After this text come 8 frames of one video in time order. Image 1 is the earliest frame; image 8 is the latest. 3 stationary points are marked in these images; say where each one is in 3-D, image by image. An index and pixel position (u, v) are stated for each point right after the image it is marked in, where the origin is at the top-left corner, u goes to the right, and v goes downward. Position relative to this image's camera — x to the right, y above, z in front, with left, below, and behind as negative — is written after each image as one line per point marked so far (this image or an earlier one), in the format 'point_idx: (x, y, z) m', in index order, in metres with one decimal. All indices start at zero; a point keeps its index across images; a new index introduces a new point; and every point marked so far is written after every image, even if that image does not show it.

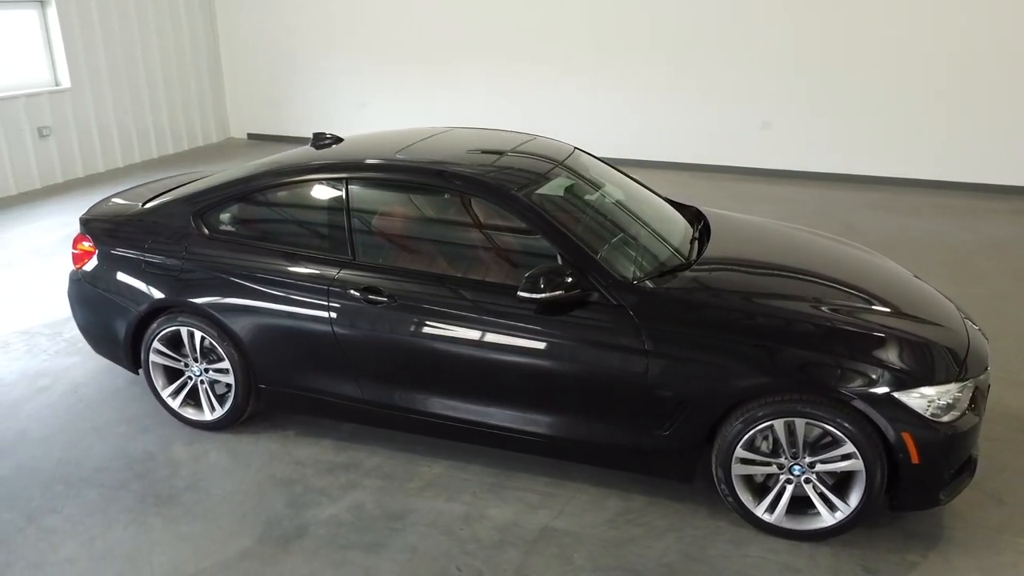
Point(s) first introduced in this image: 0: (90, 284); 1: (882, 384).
0: (-1.9, 0.0, +3.6) m
1: (+1.2, -0.3, +2.7) m
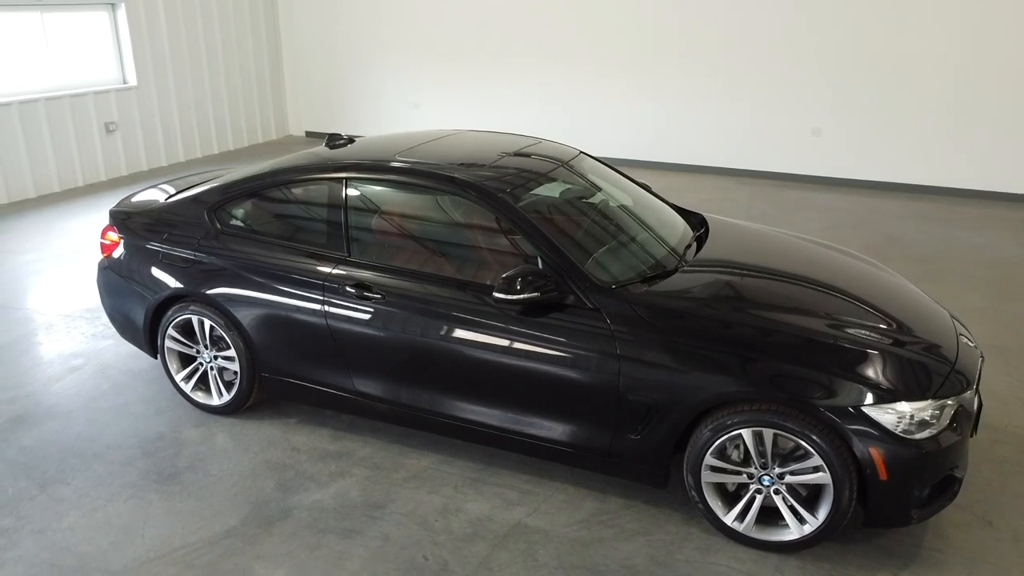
0: (-1.9, +0.1, +3.8) m
1: (+1.1, -0.4, +2.6) m
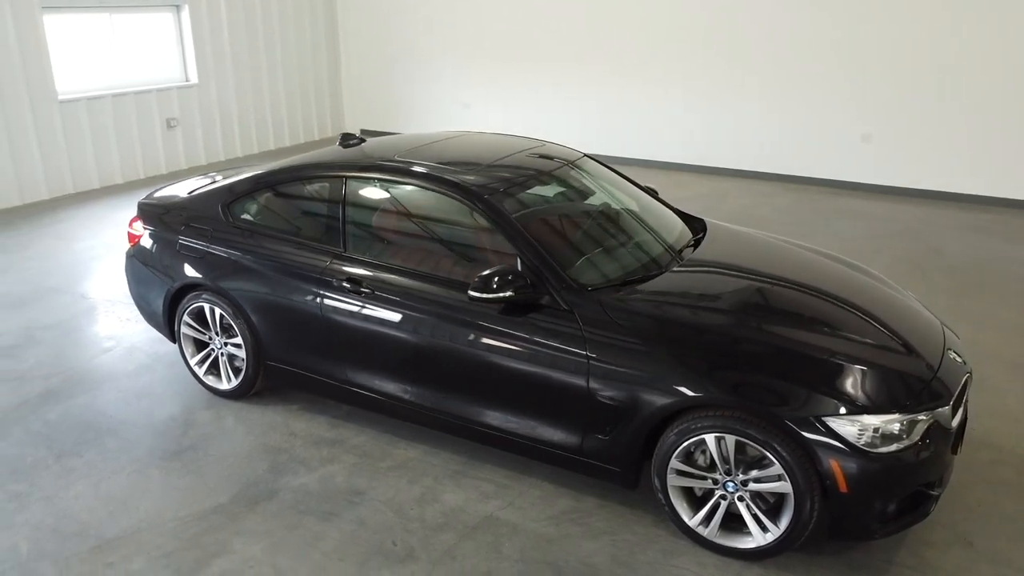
0: (-1.9, +0.1, +4.1) m
1: (+1.0, -0.4, +2.6) m
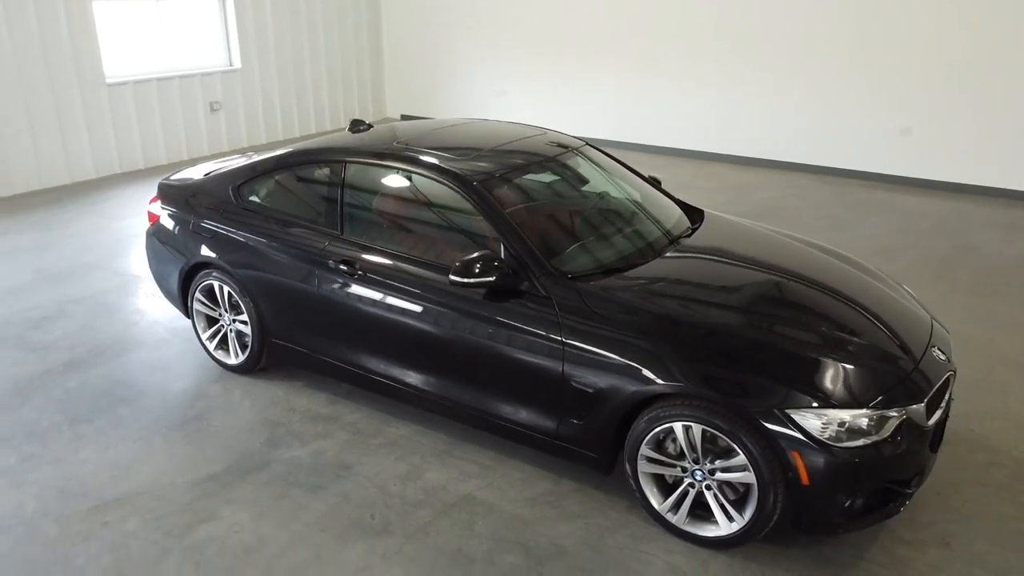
0: (-1.9, +0.3, +4.3) m
1: (+0.9, -0.4, +2.6) m
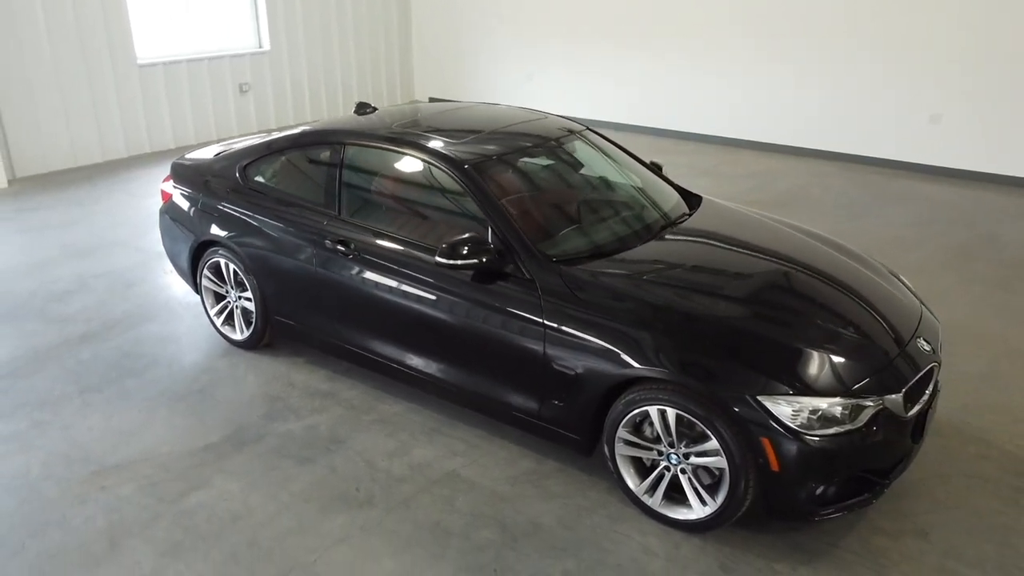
0: (-1.9, +0.4, +4.4) m
1: (+0.8, -0.3, +2.6) m
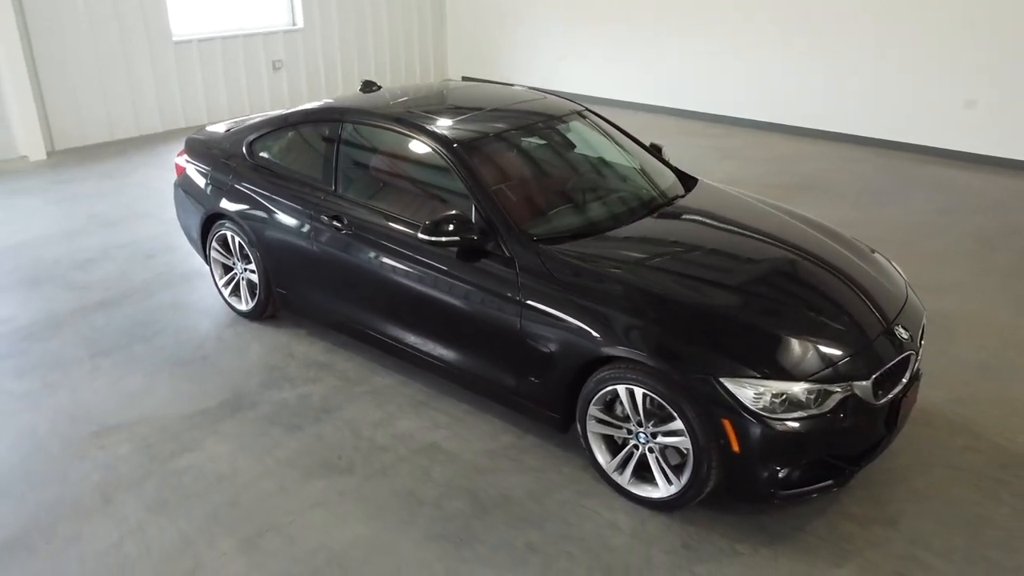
0: (-1.8, +0.6, +4.5) m
1: (+0.7, -0.3, +2.7) m
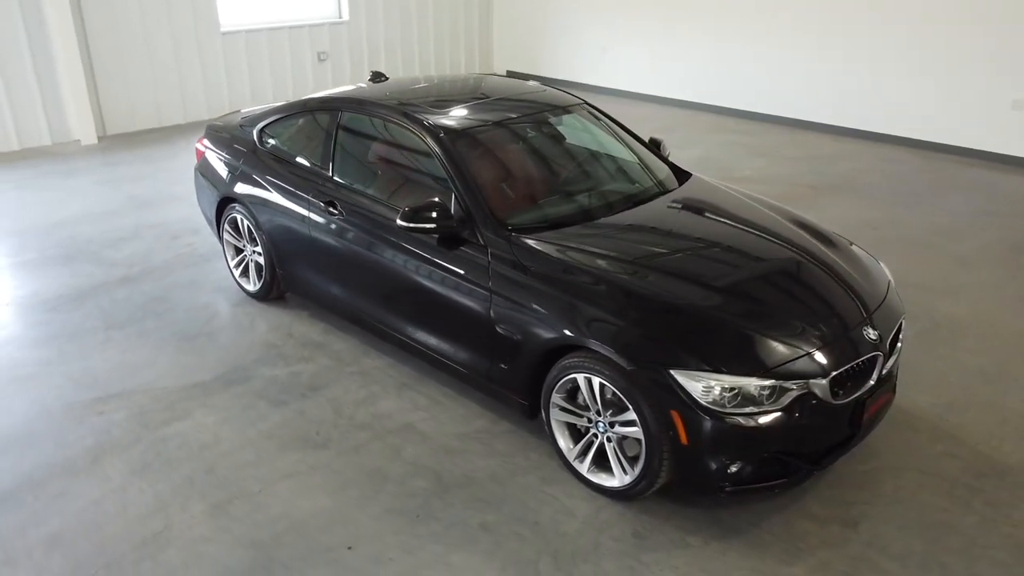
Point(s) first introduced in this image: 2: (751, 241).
0: (-1.8, +0.7, +4.7) m
1: (+0.5, -0.2, +2.7) m
2: (+1.0, +0.2, +3.3) m
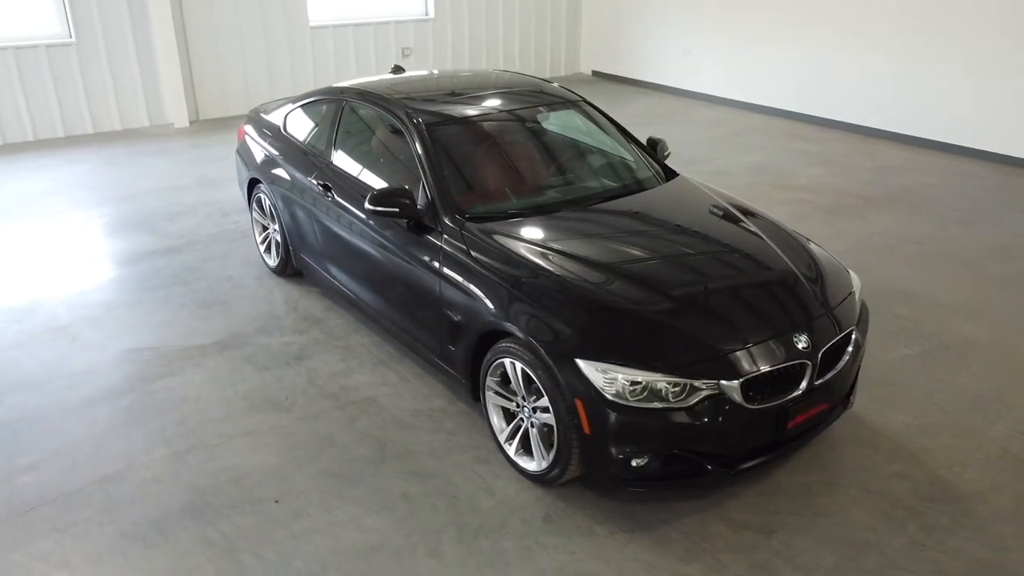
0: (-1.7, +0.8, +5.1) m
1: (+0.2, -0.2, +2.8) m
2: (+0.8, +0.2, +3.3) m
